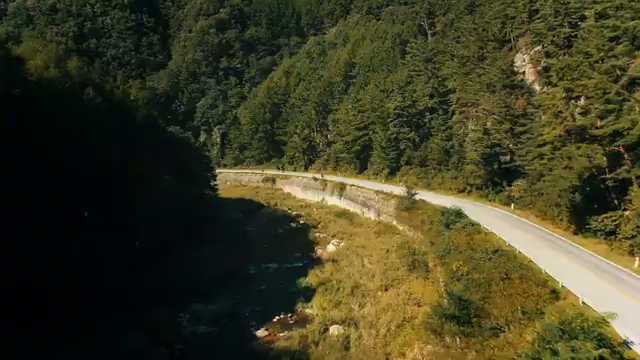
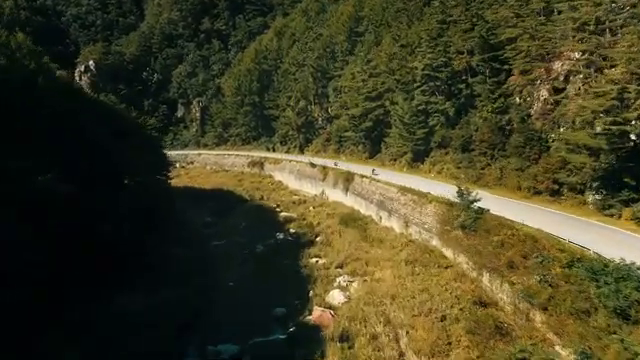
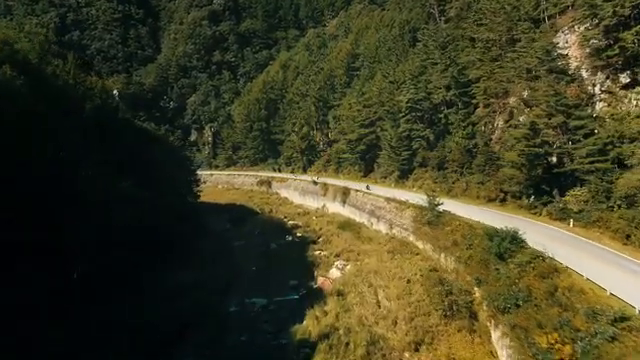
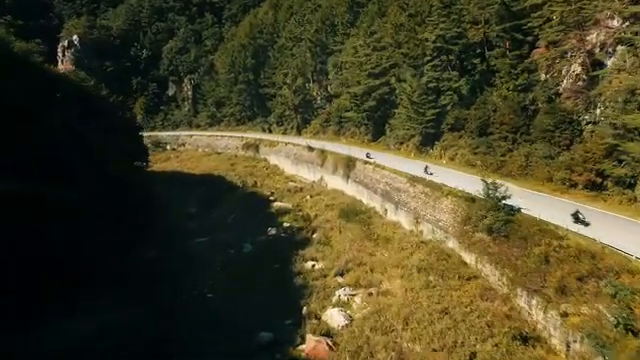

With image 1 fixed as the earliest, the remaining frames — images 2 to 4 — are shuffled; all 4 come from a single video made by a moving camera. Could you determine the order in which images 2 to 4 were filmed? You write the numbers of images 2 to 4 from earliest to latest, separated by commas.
3, 2, 4
